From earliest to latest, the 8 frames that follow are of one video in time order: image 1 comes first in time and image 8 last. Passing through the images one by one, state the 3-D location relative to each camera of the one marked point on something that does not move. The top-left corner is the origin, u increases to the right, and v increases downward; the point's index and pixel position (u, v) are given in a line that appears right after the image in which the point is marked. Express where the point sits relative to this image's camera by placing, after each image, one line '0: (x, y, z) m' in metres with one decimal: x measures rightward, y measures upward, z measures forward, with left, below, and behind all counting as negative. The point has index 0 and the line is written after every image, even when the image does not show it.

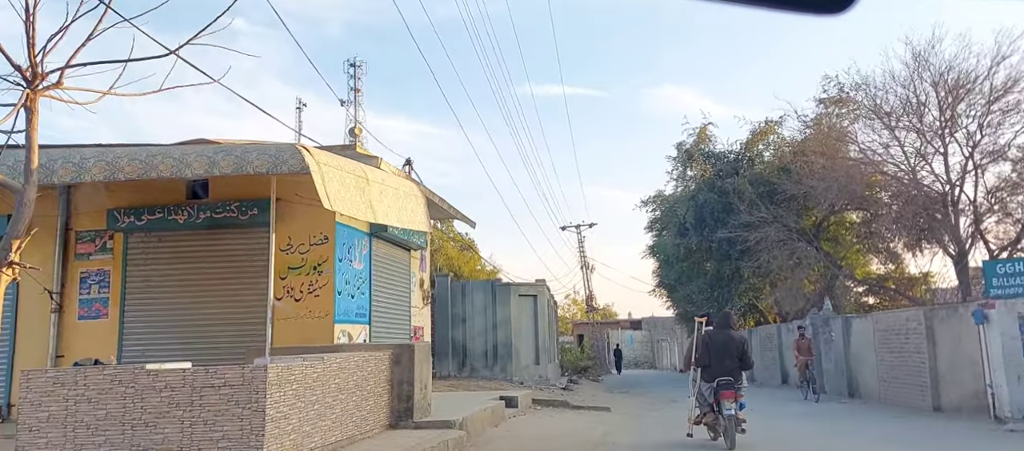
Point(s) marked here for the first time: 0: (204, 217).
0: (-3.7, +0.1, +9.7) m
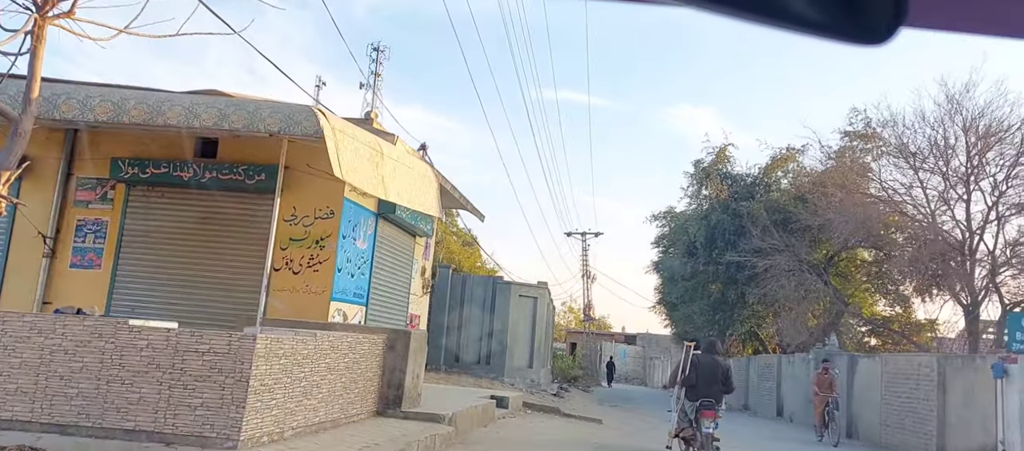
0: (-3.5, +0.6, +9.4) m
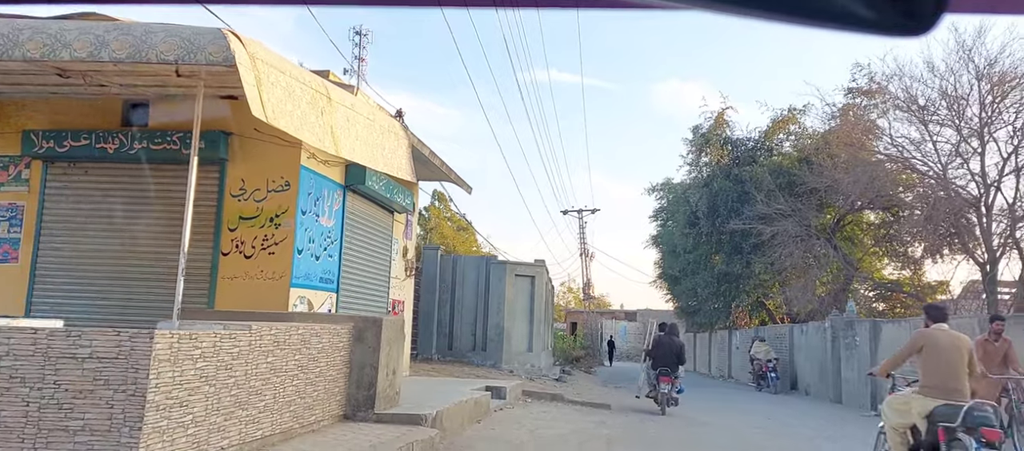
0: (-3.6, +0.8, +8.0) m
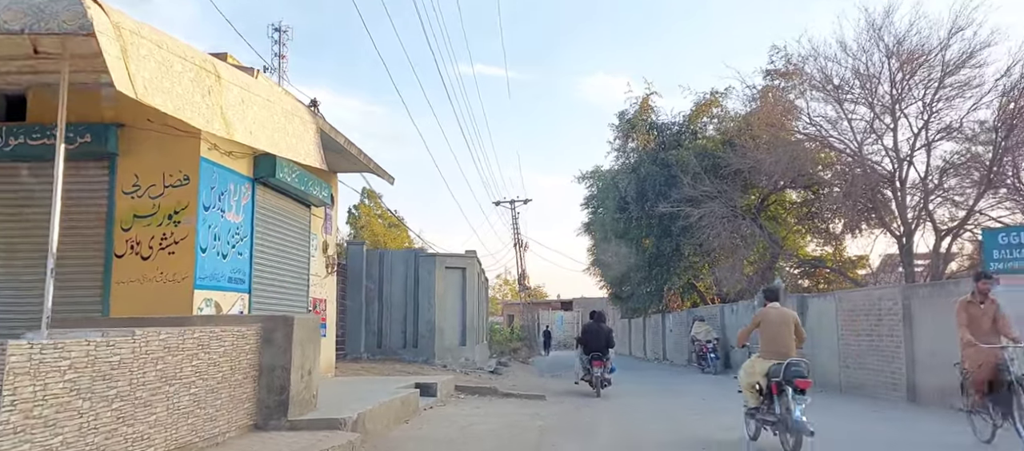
0: (-4.4, +0.7, +7.3) m
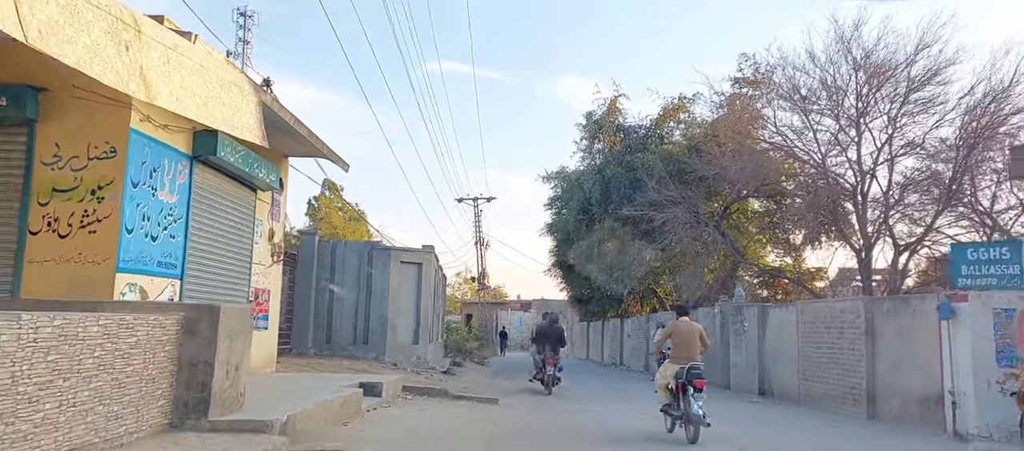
0: (-4.7, +1.0, +6.6) m
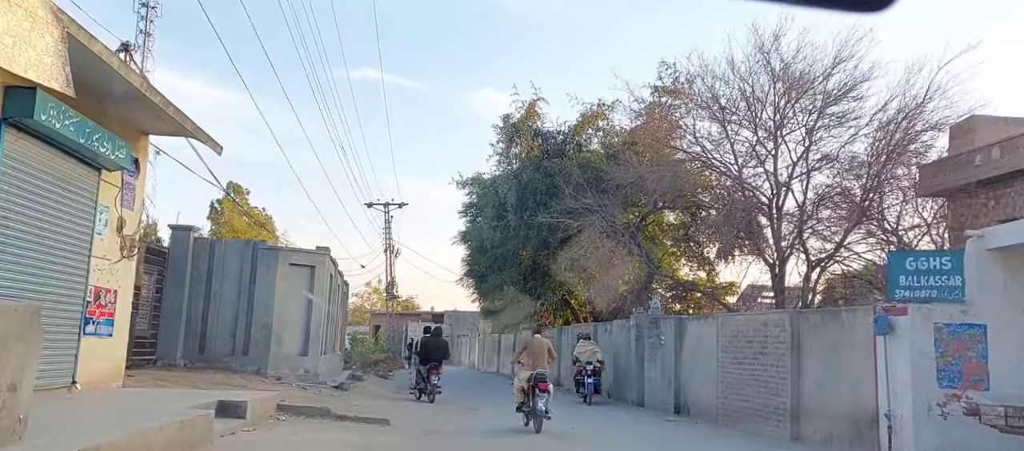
0: (-5.4, +1.2, +4.7) m
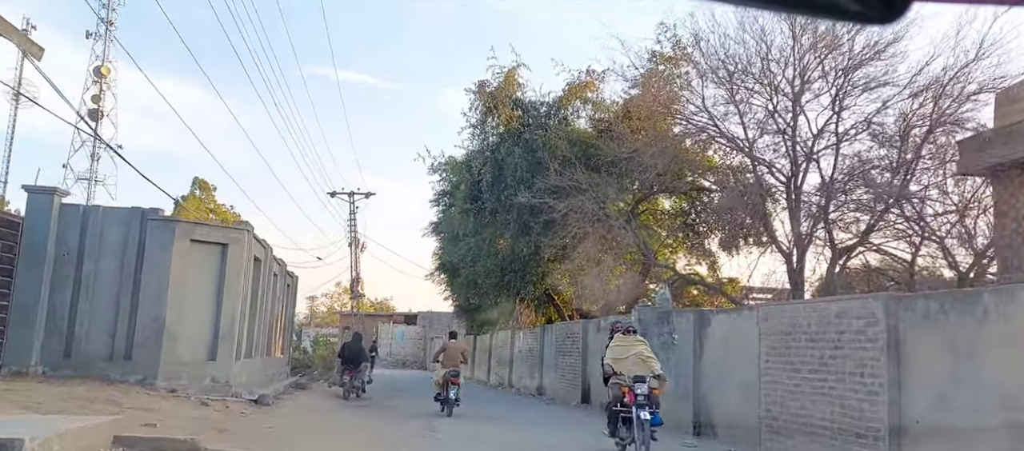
0: (-5.6, +1.8, +1.1) m
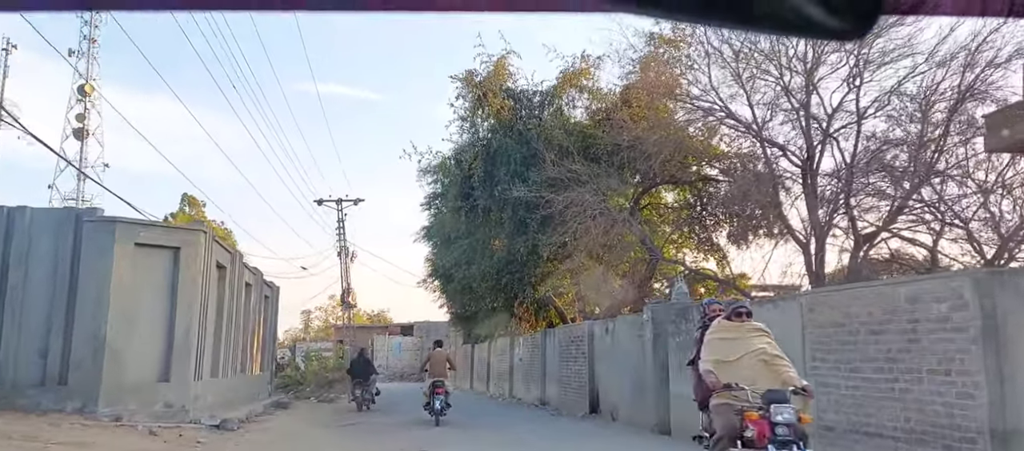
0: (-5.7, +1.8, -0.4) m
